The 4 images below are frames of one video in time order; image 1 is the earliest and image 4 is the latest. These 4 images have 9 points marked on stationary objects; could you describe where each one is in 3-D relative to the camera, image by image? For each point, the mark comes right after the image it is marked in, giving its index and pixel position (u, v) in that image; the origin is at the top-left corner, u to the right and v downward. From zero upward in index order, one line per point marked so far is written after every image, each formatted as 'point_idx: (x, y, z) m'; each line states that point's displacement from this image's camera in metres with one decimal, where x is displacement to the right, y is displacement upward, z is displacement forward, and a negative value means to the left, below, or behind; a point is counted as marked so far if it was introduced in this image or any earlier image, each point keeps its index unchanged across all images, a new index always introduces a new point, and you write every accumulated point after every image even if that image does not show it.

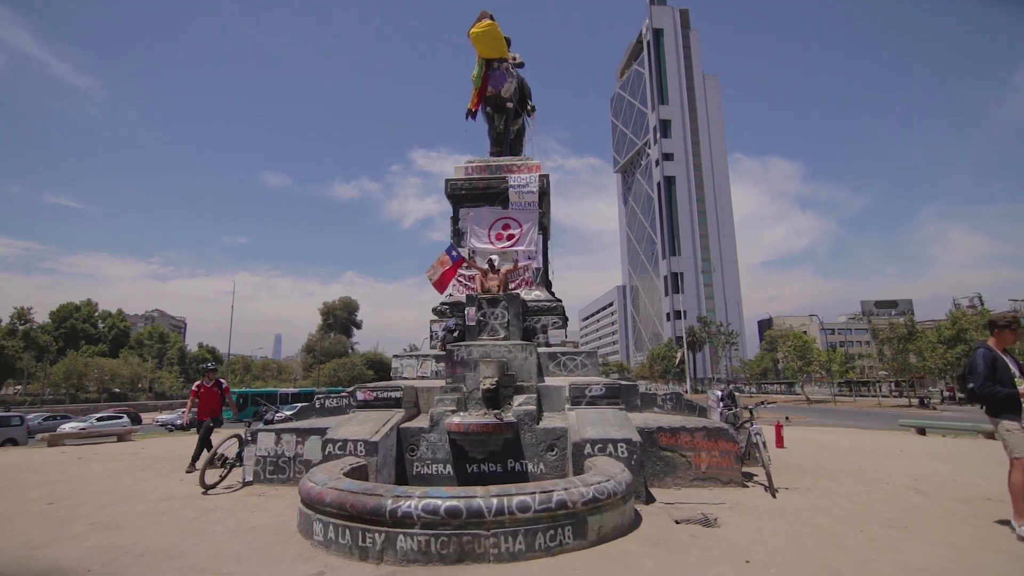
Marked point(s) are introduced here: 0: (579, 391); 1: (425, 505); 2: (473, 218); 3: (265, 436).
0: (+1.1, -1.8, +9.2) m
1: (-0.8, -2.1, +5.1) m
2: (-1.0, +1.7, +13.1) m
3: (-4.3, -2.6, +9.2) m
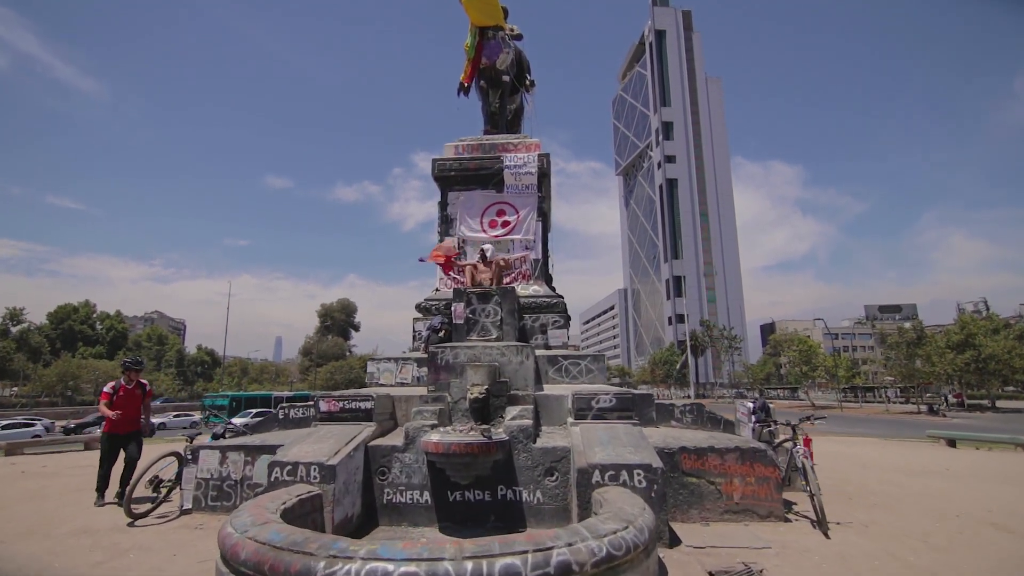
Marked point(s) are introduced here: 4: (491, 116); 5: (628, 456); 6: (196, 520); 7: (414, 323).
0: (+1.0, -1.6, +7.6) m
1: (-1.0, -1.9, +3.6) m
2: (-1.1, +1.9, +11.6) m
3: (-4.4, -2.4, +7.7) m
4: (-0.5, +4.3, +13.2) m
5: (+1.4, -2.0, +6.3) m
6: (-4.3, -3.2, +7.3) m
7: (-2.1, -0.7, +11.3) m
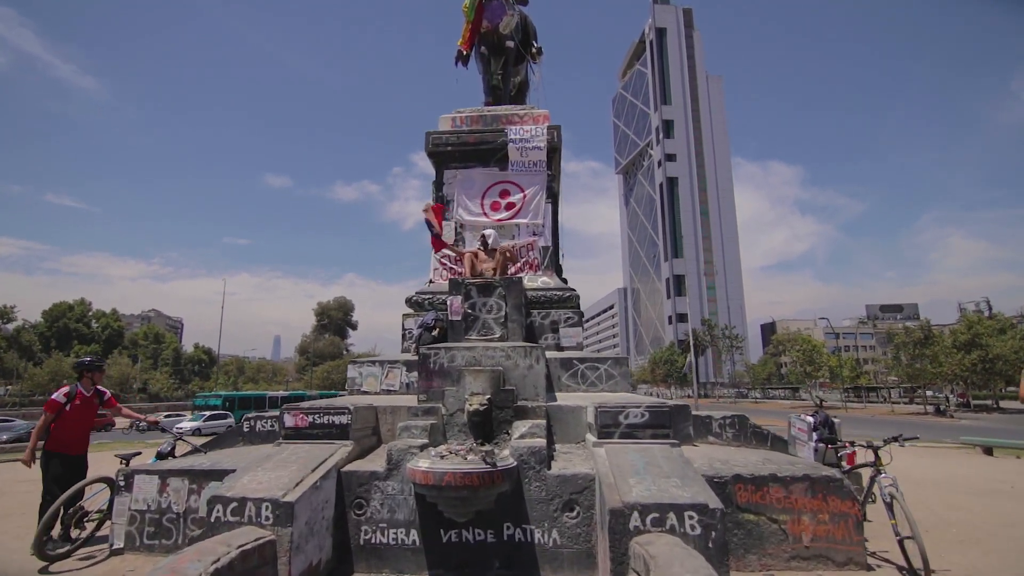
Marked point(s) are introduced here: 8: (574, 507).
0: (+1.1, -1.5, +6.2) m
1: (-0.8, -1.8, +2.1) m
2: (-1.0, +2.0, +10.1) m
3: (-4.3, -2.2, +6.2) m
4: (-0.4, +4.4, +11.7) m
5: (+1.5, -1.8, +4.8) m
6: (-4.2, -3.0, +5.8) m
7: (-2.0, -0.6, +9.8) m
8: (+0.7, -2.3, +5.6) m
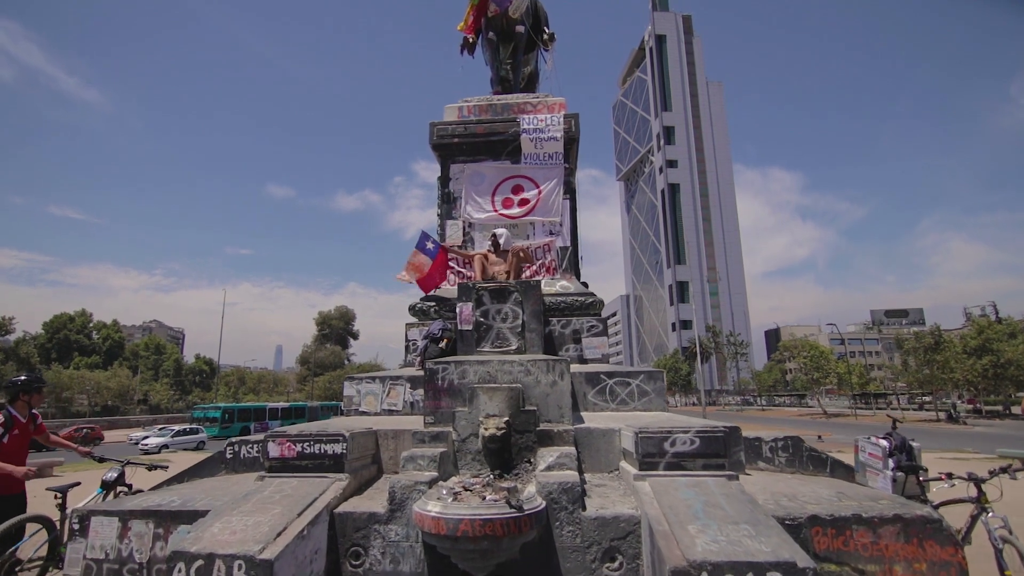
0: (+1.4, -1.5, +5.2) m
1: (-0.6, -1.8, +1.1) m
2: (-0.7, +1.9, +9.2) m
3: (-4.0, -2.3, +5.3) m
4: (-0.2, +4.3, +10.8) m
5: (+1.7, -1.8, +3.8) m
6: (-4.0, -3.1, +4.8) m
7: (-1.7, -0.7, +8.8) m
8: (+0.9, -2.3, +4.6) m
